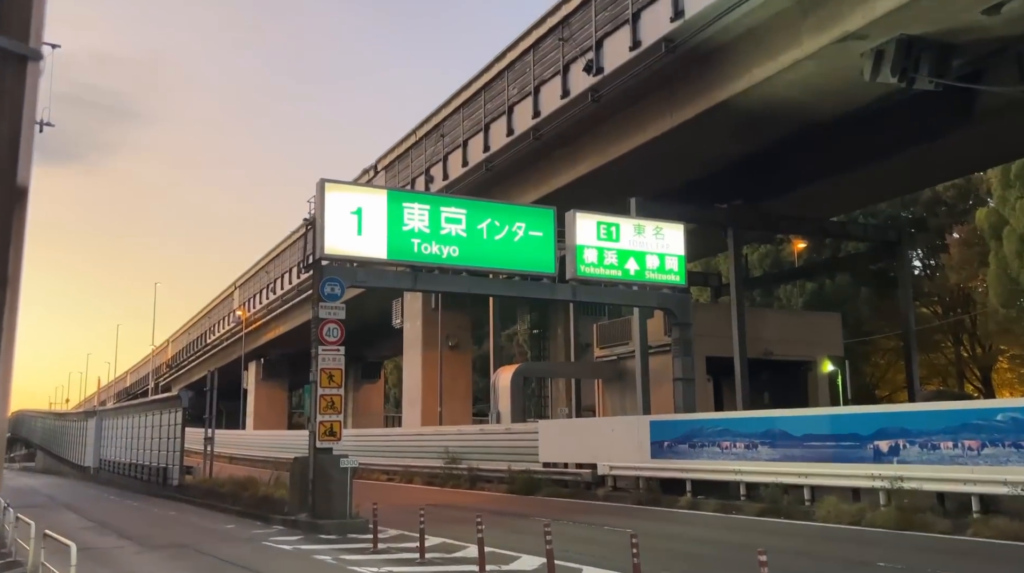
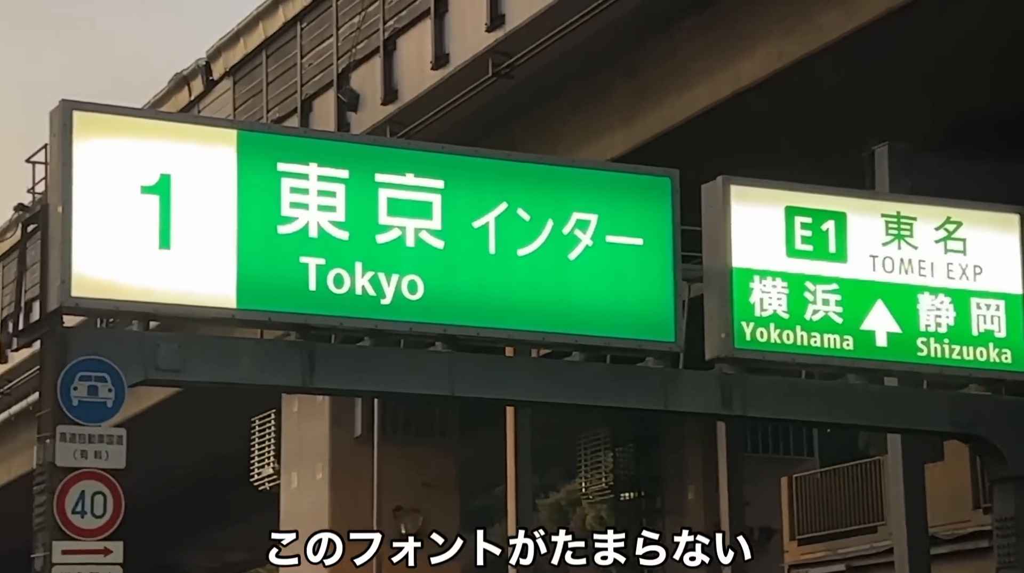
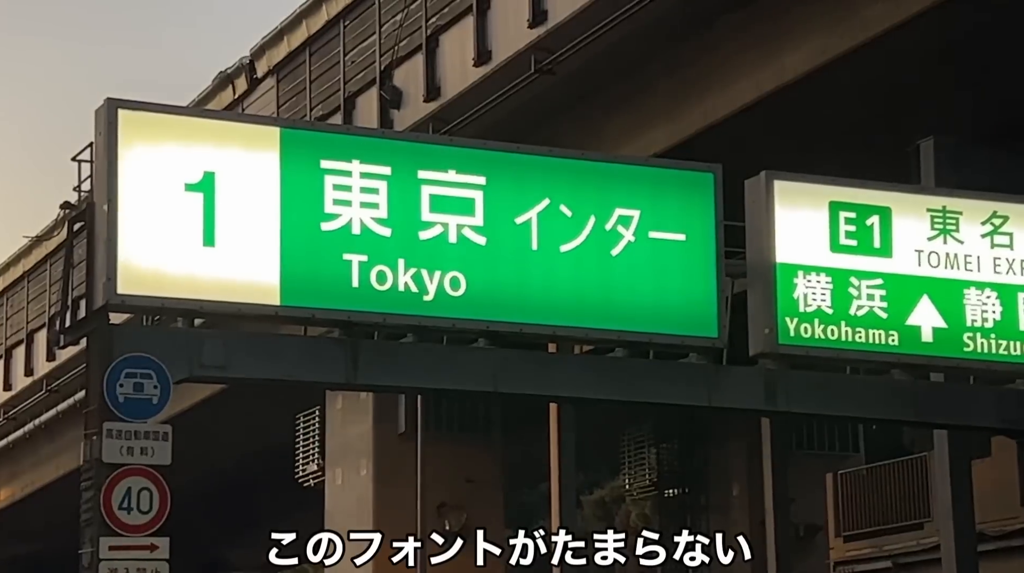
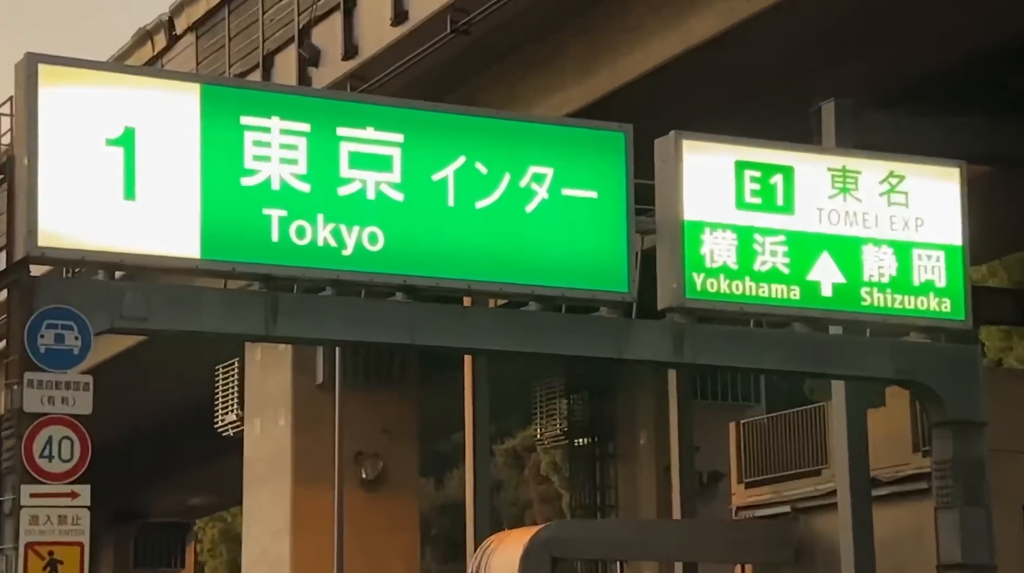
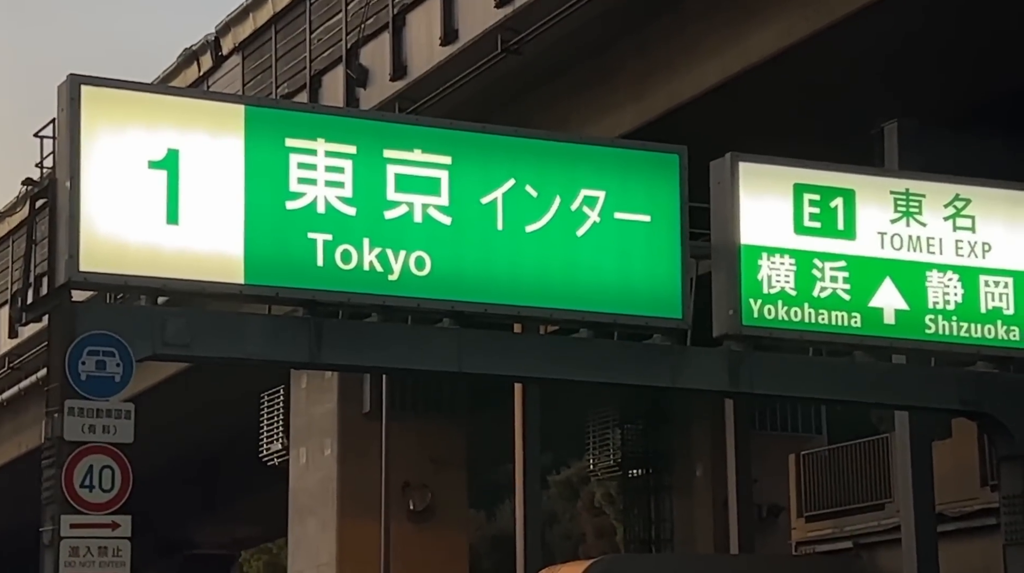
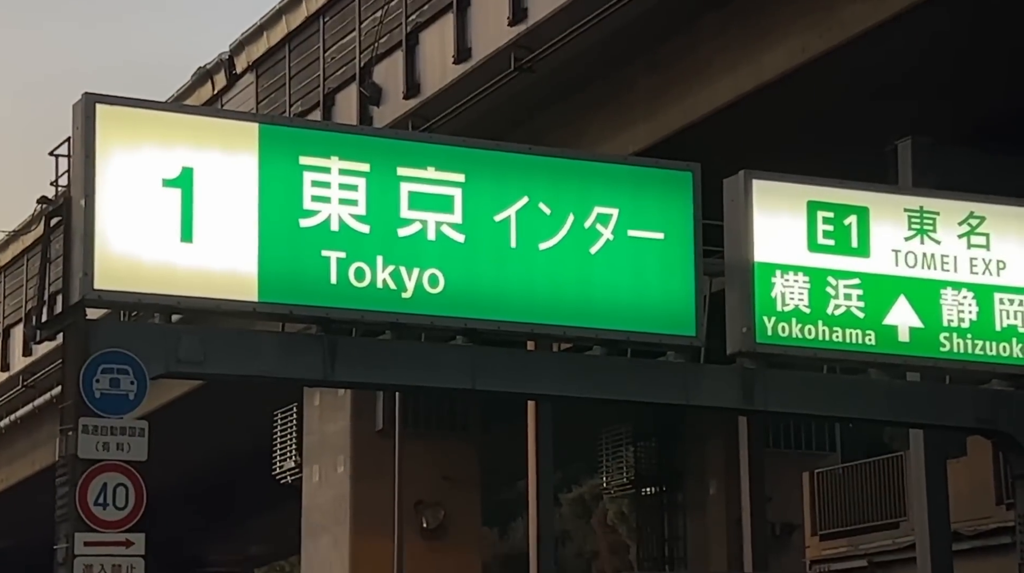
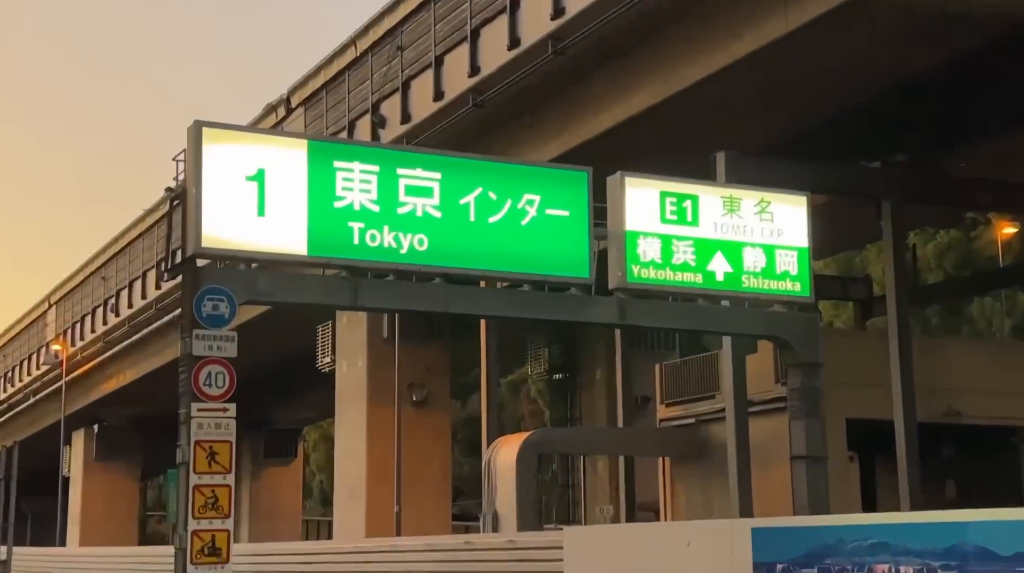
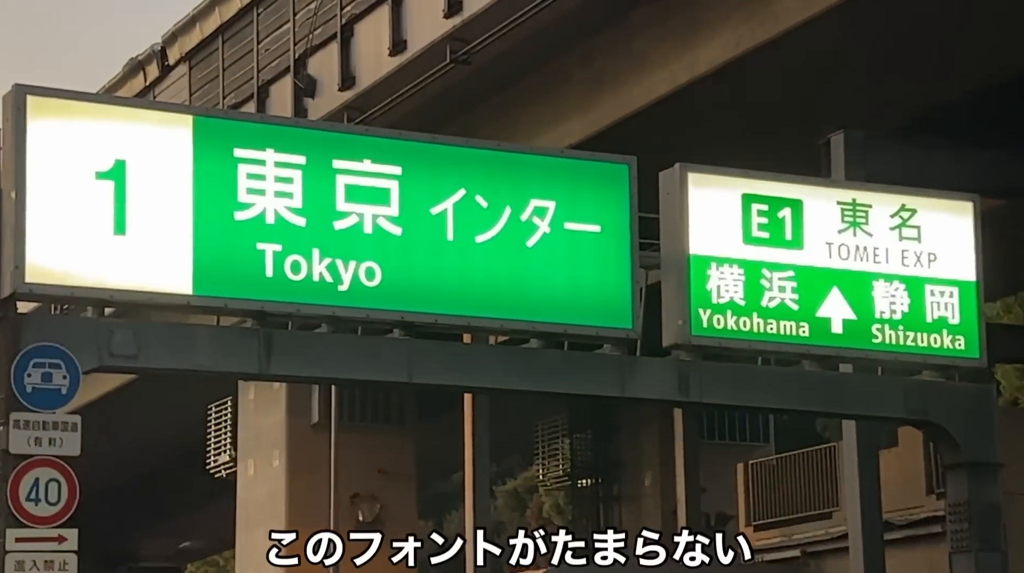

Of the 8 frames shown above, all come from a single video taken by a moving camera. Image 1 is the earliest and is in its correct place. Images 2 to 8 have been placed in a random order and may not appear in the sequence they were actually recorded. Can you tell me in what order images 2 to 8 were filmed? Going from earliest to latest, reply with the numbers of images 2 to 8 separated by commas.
7, 4, 8, 2, 3, 6, 5
